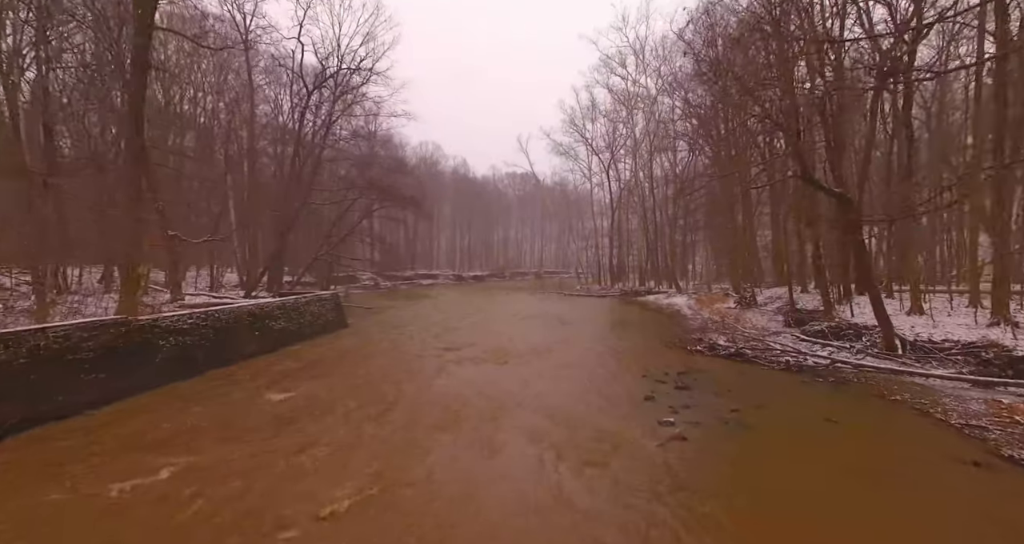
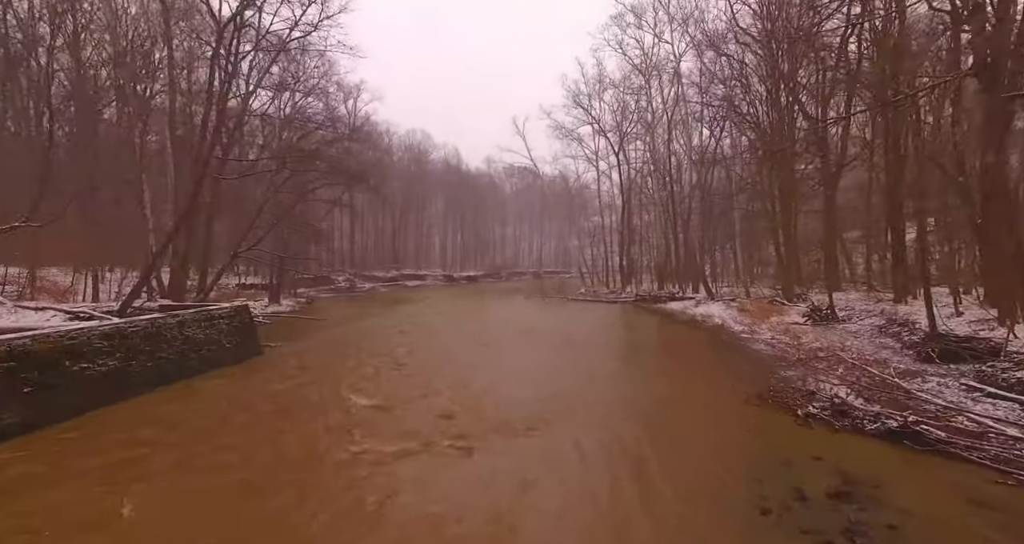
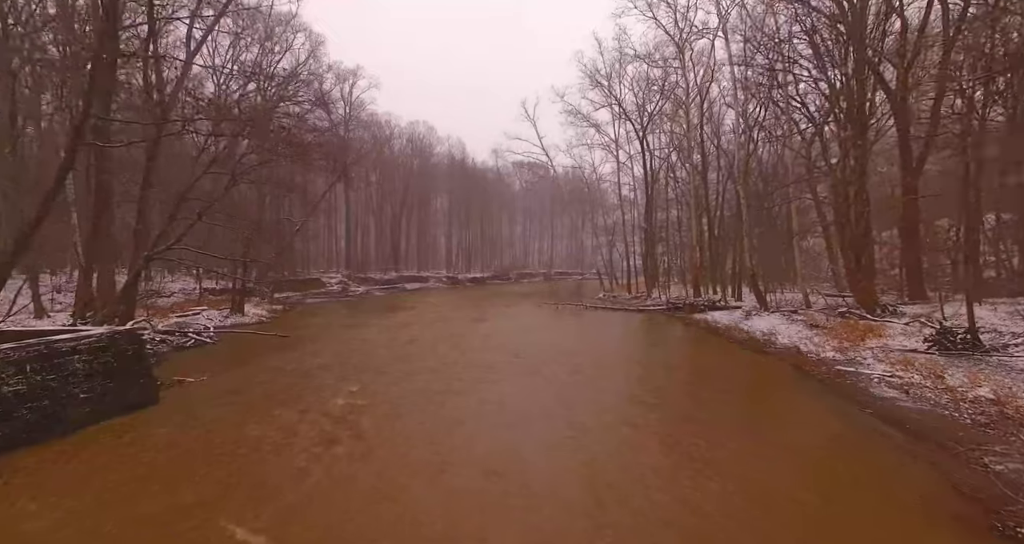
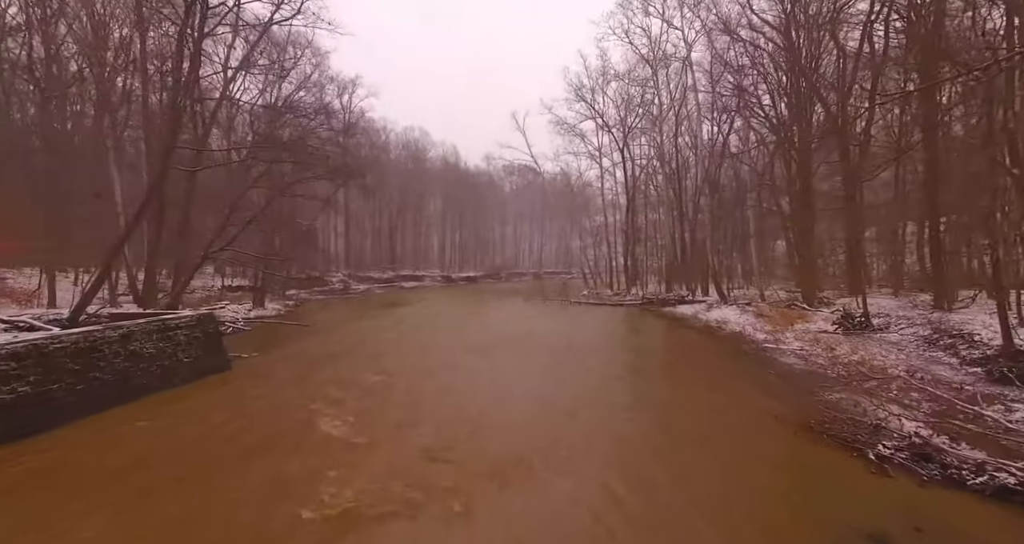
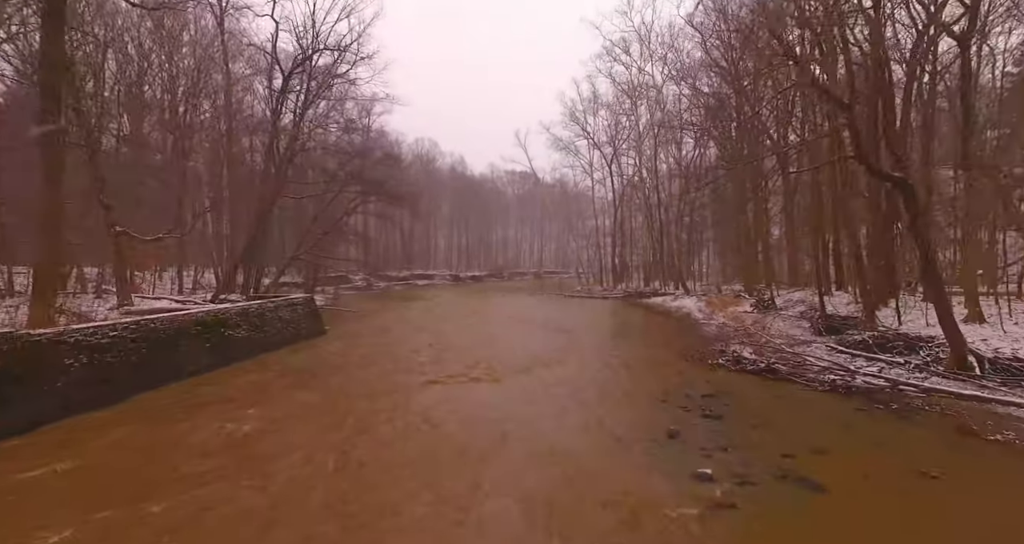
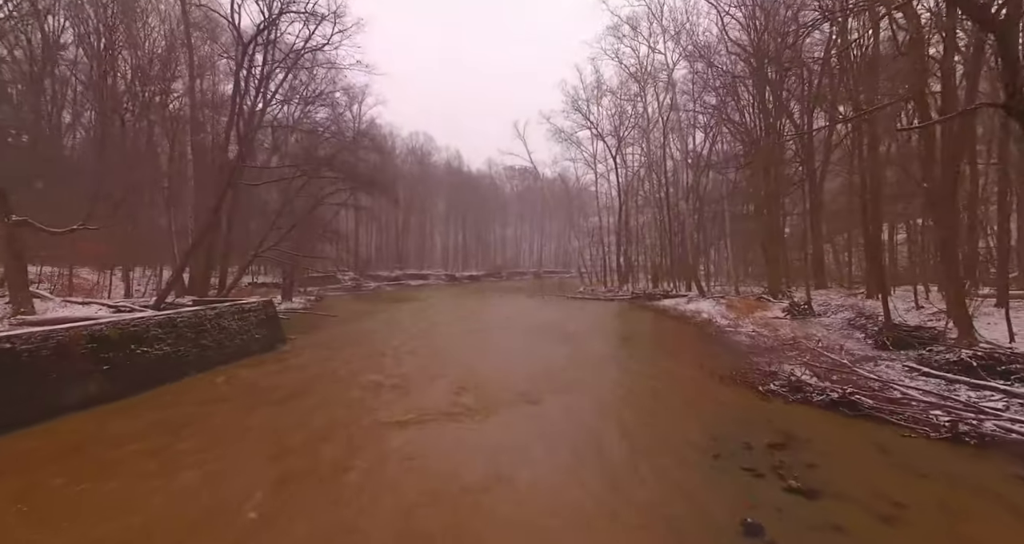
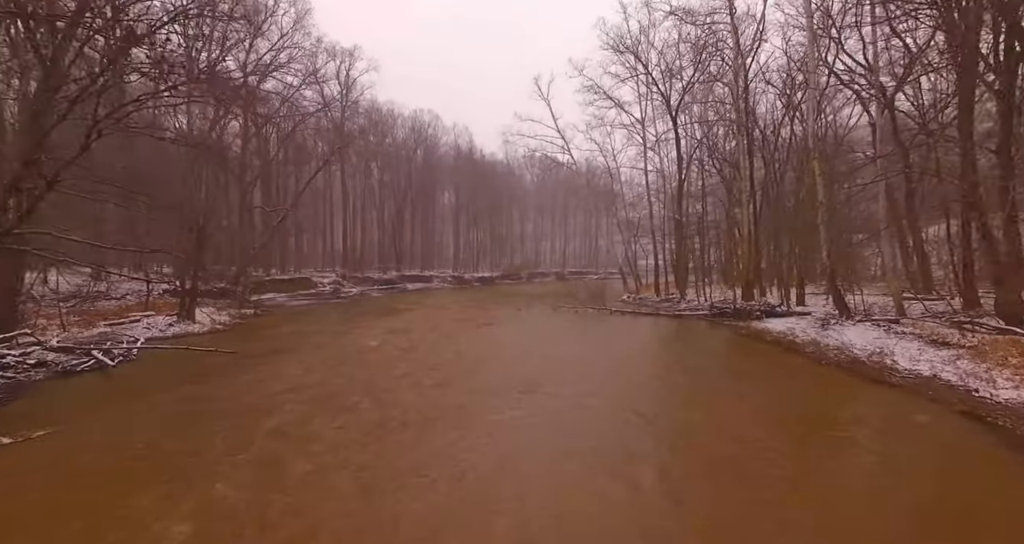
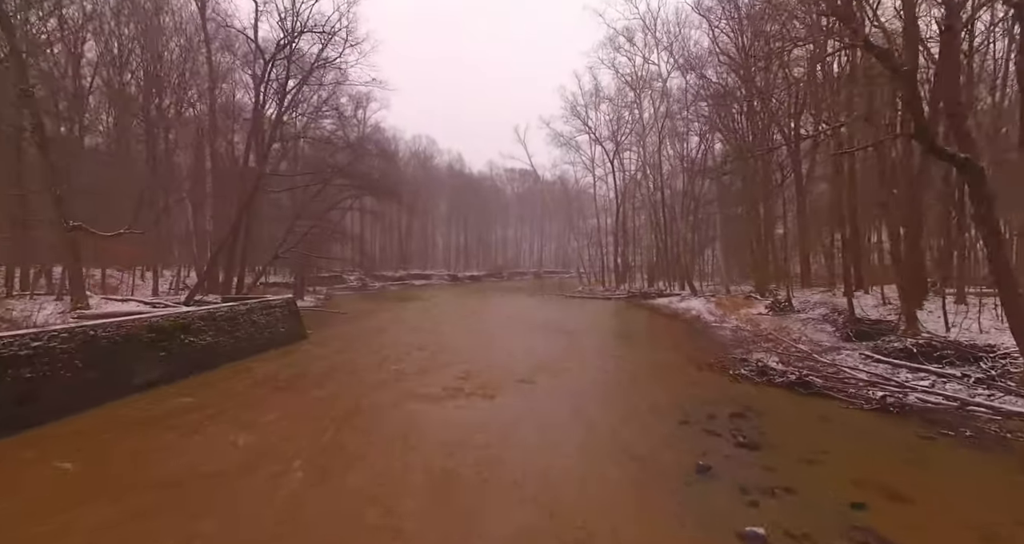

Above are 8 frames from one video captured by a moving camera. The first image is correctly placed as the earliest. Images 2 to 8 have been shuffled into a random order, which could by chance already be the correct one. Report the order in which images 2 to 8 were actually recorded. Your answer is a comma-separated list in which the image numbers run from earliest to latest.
5, 8, 6, 2, 4, 3, 7
